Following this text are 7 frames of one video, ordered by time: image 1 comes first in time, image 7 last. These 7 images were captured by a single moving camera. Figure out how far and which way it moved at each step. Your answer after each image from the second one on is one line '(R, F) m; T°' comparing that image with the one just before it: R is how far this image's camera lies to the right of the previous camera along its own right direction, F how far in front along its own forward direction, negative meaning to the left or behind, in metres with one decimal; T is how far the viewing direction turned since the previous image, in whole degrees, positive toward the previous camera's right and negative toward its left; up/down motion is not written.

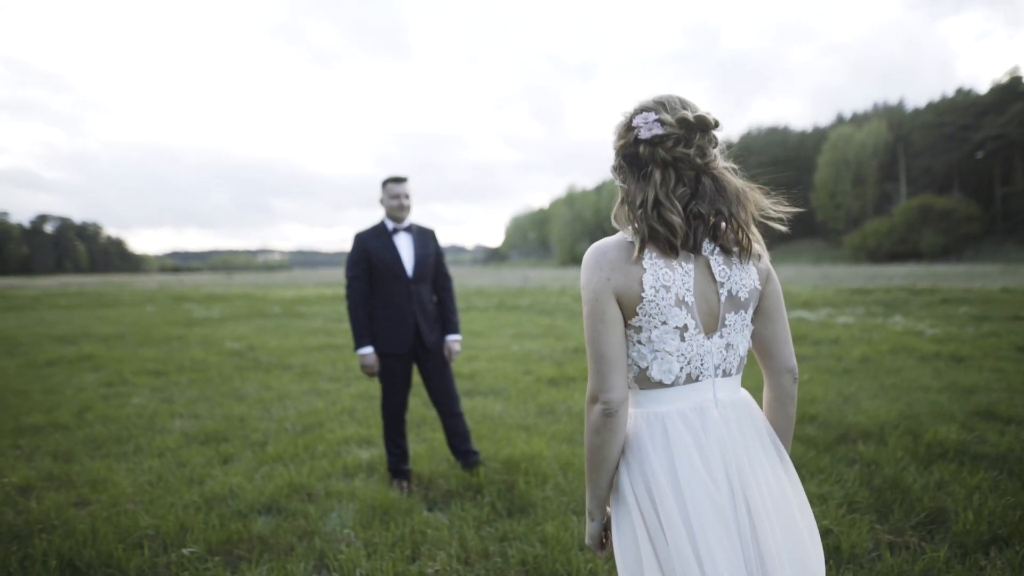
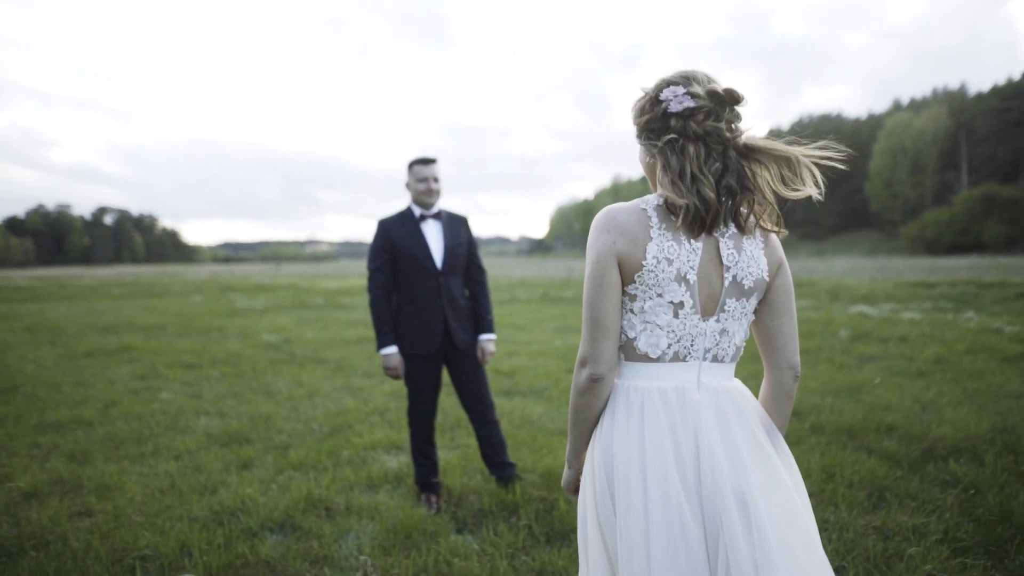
(0.0, +0.5) m; -4°
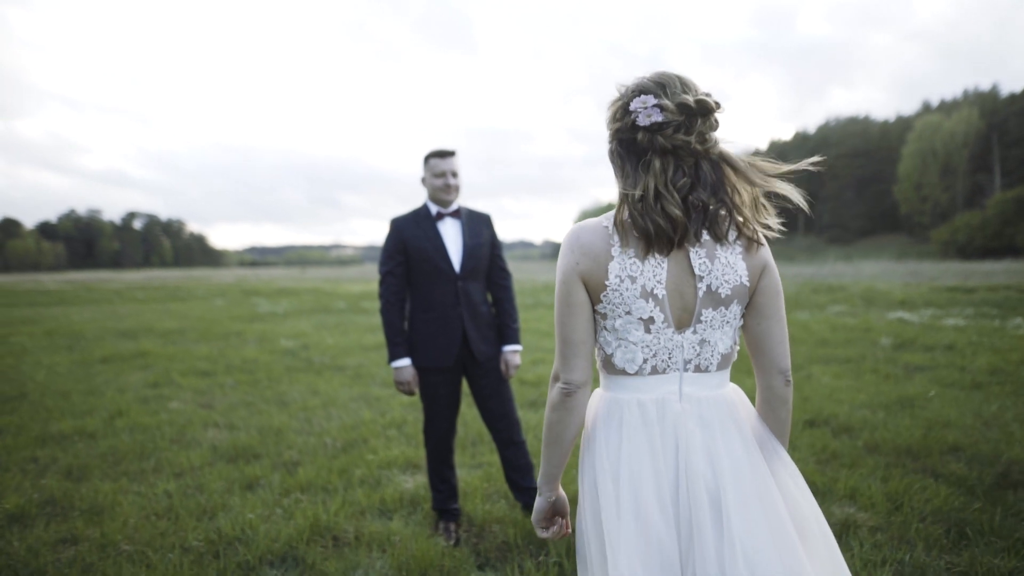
(0.0, +0.4) m; -2°
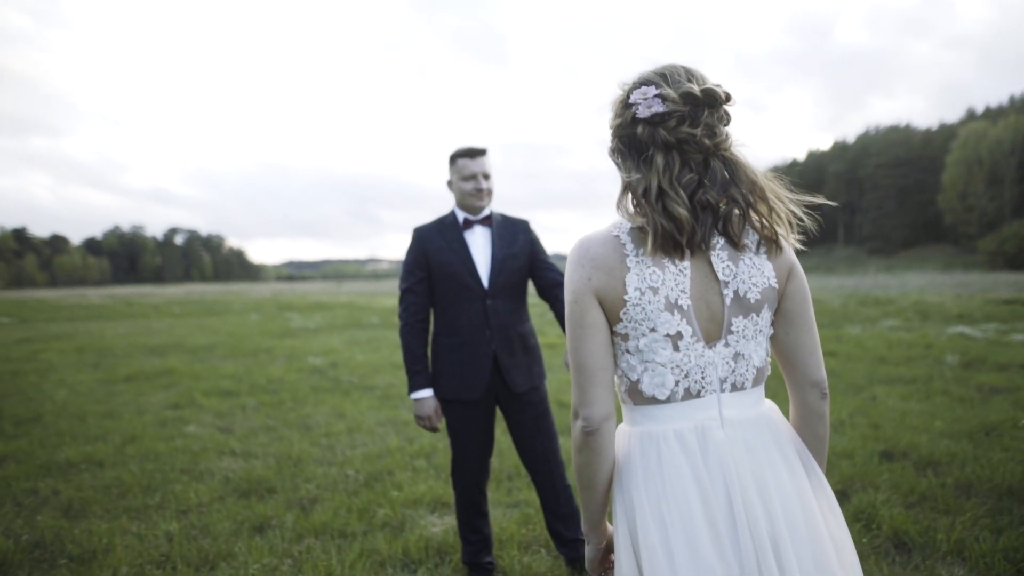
(0.0, +0.5) m; -3°
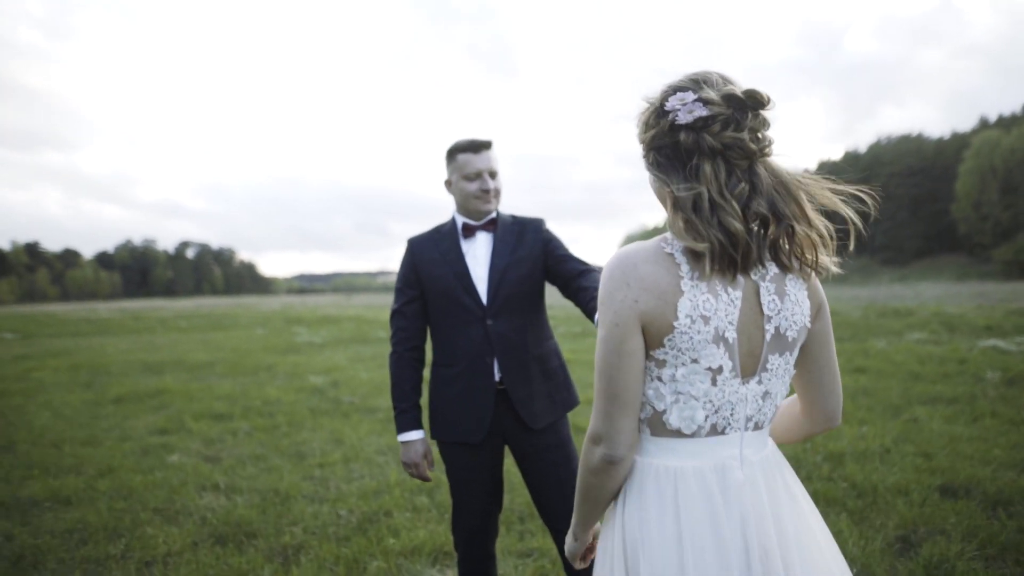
(0.0, +0.5) m; -1°
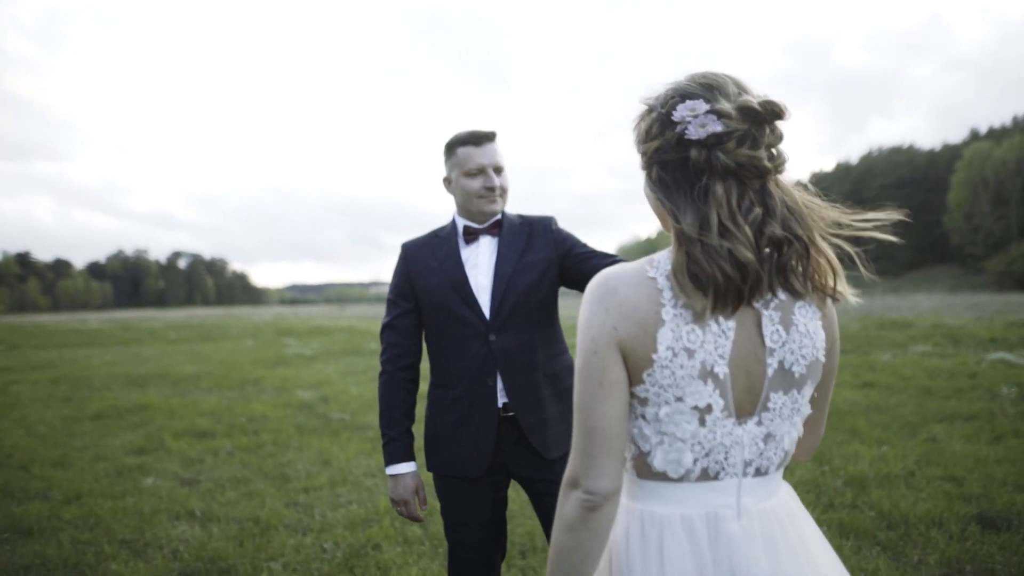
(0.0, +0.3) m; 0°
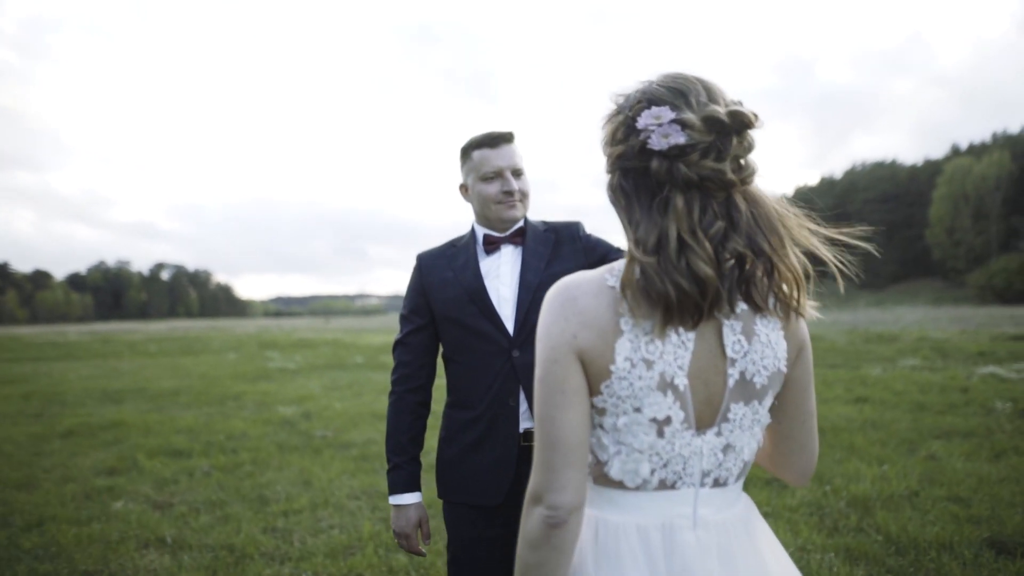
(0.0, +0.2) m; +1°
